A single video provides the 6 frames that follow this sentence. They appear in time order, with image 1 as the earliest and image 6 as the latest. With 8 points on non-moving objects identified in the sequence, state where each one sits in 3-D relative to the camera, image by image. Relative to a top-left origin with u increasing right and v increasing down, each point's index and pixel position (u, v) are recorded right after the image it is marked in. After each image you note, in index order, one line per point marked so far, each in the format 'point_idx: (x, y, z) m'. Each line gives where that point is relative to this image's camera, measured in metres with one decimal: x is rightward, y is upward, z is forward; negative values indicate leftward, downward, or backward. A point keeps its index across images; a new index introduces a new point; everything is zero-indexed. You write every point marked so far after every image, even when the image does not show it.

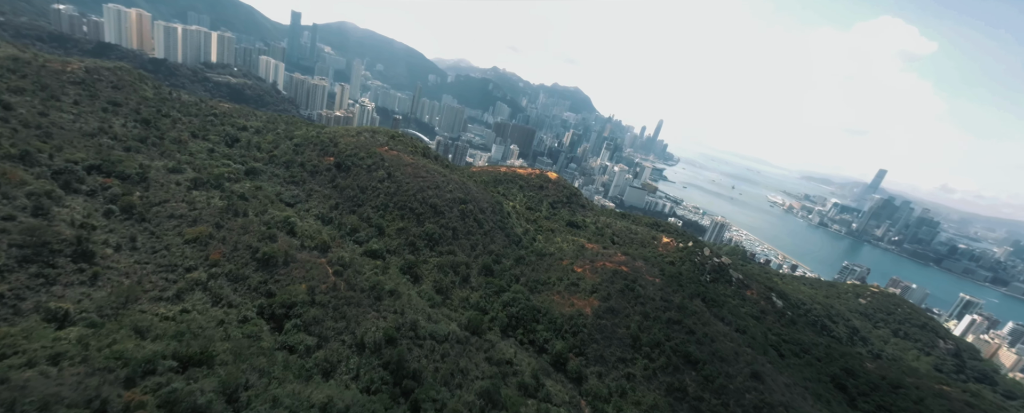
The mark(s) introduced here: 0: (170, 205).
0: (-14.8, +0.1, +18.8) m
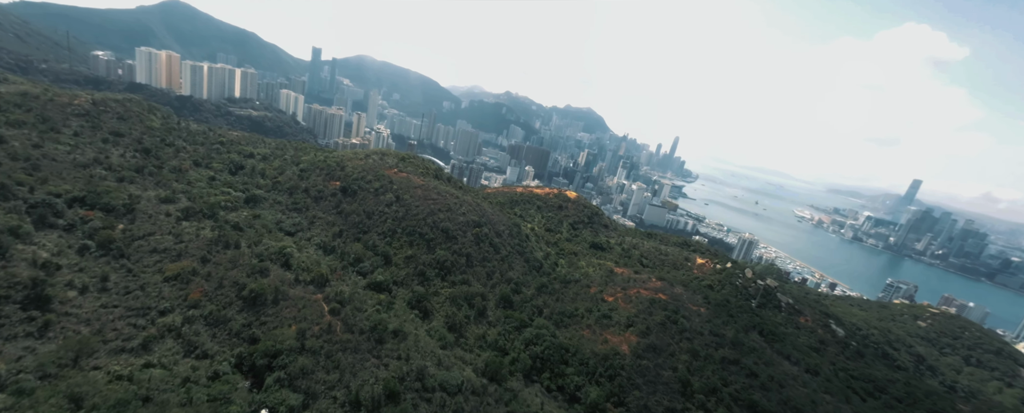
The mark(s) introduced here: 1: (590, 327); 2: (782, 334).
0: (-14.0, -1.2, +16.9) m
1: (+3.6, -5.5, +19.9) m
2: (+12.5, -5.9, +20.0) m
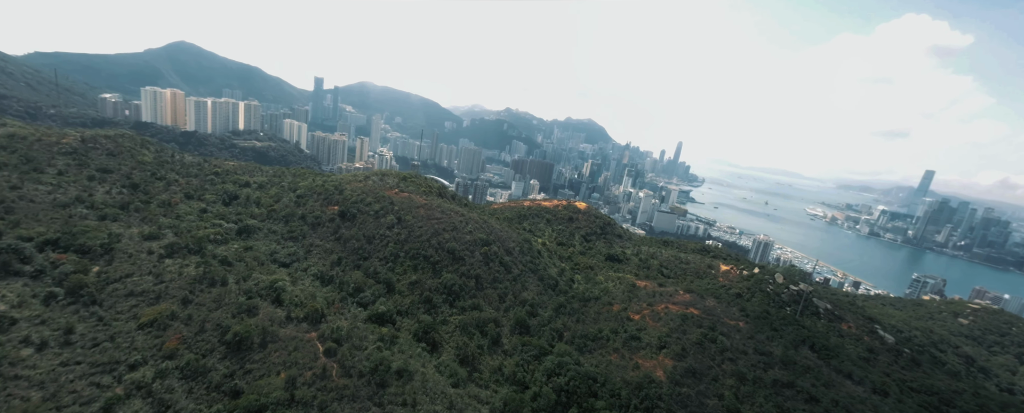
0: (-13.5, -2.6, +15.3) m
1: (+4.3, -5.9, +17.8) m
2: (+13.3, -5.8, +17.8) m
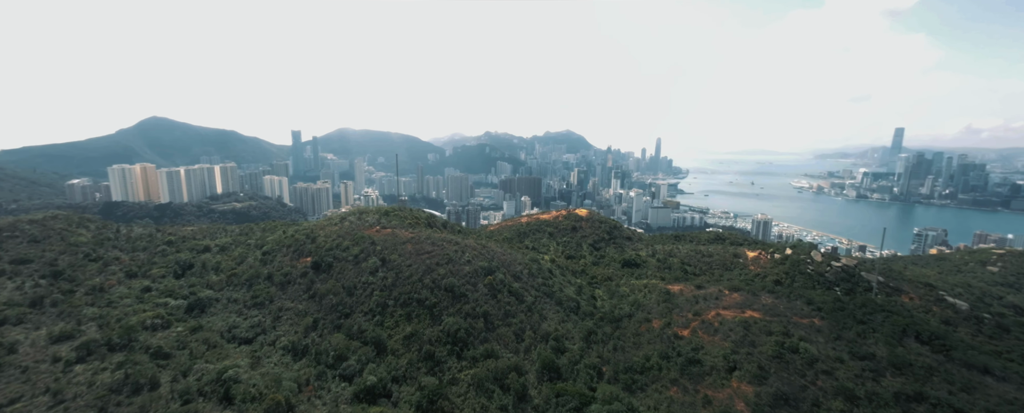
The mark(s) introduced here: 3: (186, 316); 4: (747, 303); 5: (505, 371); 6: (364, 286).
0: (-12.7, -5.1, +11.3) m
1: (+5.4, -5.7, +14.1) m
2: (+14.2, -4.2, +14.2) m
3: (-13.3, -4.4, +17.6) m
4: (+9.9, -4.0, +18.3) m
5: (-0.2, -5.7, +14.9) m
6: (-6.5, -3.5, +18.9) m
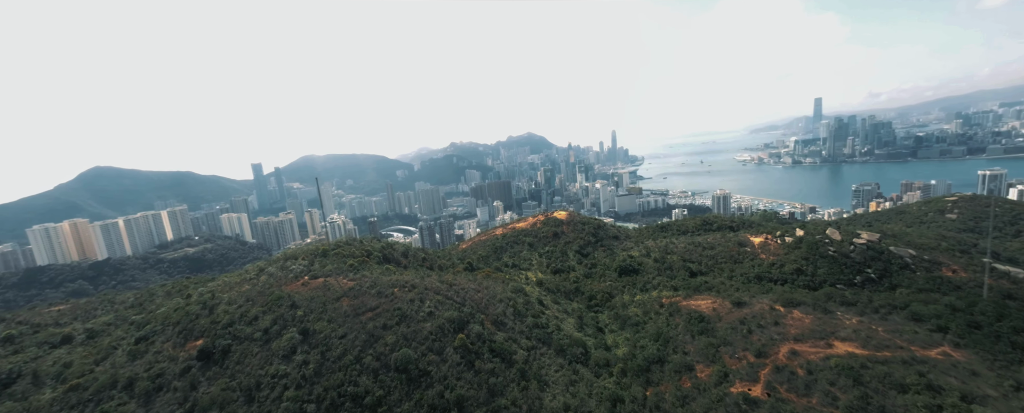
0: (-12.4, -7.4, +4.4) m
1: (+5.3, -5.8, +8.4) m
2: (+13.9, -3.1, +9.2) m
3: (-13.6, -6.8, +10.8) m
4: (+9.4, -3.6, +13.0) m
5: (-0.3, -6.4, +8.9) m
6: (-7.0, -5.1, +12.5) m
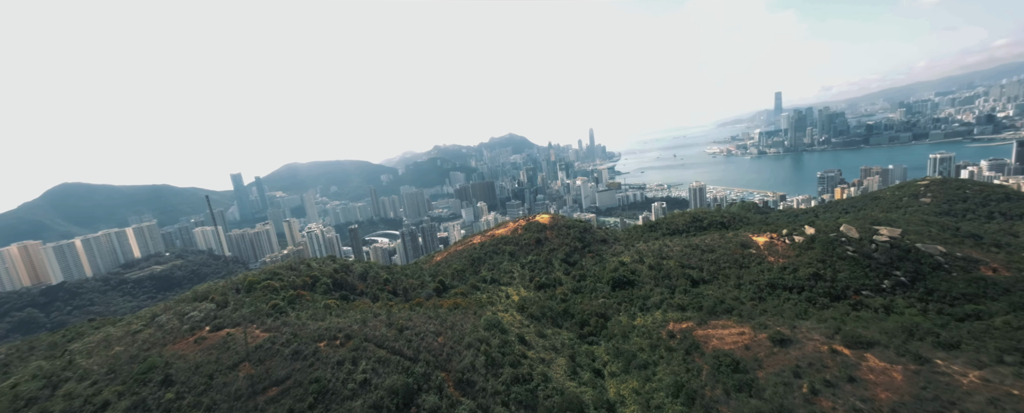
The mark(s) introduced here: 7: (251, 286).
0: (-12.7, -8.4, -0.6) m
1: (+4.8, -6.1, +4.1) m
2: (+13.2, -3.1, +5.2) m
3: (-14.1, -7.9, +5.7) m
4: (+8.6, -3.7, +8.8) m
5: (-0.7, -7.0, +4.3) m
6: (-7.7, -5.9, +7.7) m
7: (-11.8, -3.6, +19.4) m
